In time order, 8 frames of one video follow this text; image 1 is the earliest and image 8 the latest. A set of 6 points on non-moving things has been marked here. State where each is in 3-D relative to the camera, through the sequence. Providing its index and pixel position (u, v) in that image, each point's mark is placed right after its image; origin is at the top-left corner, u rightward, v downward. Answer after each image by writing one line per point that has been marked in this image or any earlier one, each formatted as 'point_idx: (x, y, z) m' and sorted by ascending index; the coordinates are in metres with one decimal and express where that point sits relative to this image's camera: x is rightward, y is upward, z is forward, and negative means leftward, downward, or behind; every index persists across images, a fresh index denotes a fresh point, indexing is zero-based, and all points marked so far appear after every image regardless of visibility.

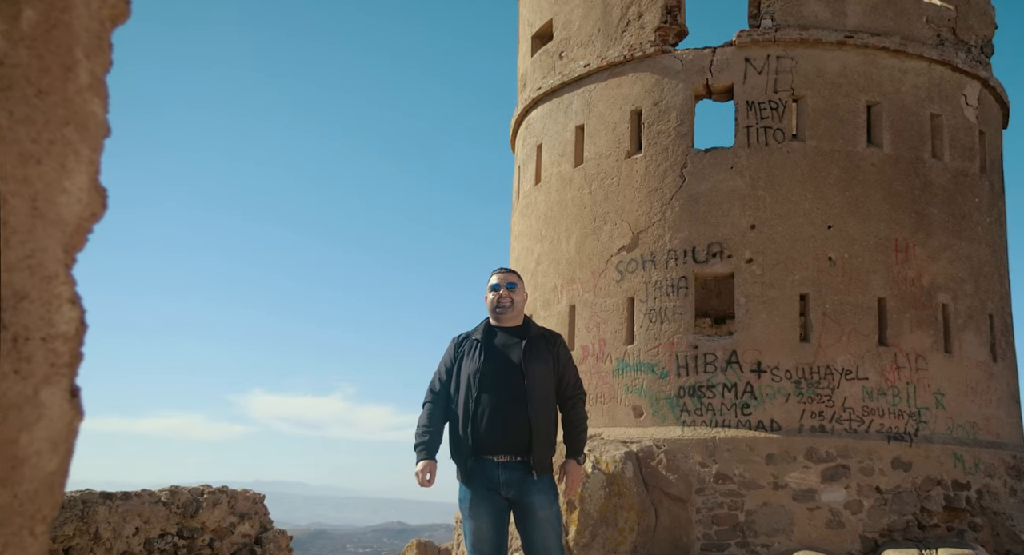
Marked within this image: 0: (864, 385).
0: (+4.5, -1.4, +10.3) m
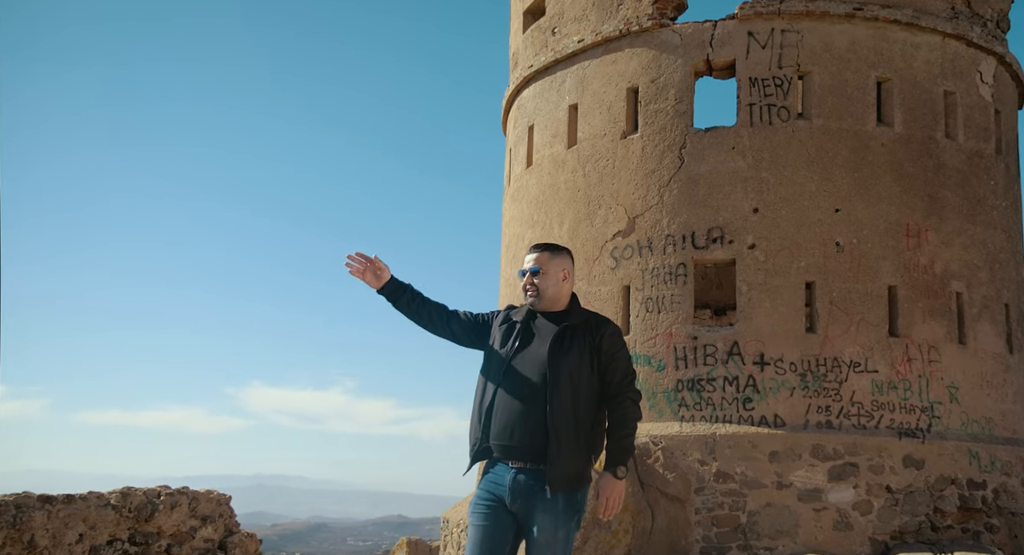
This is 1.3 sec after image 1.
0: (+4.3, -1.2, +9.7) m
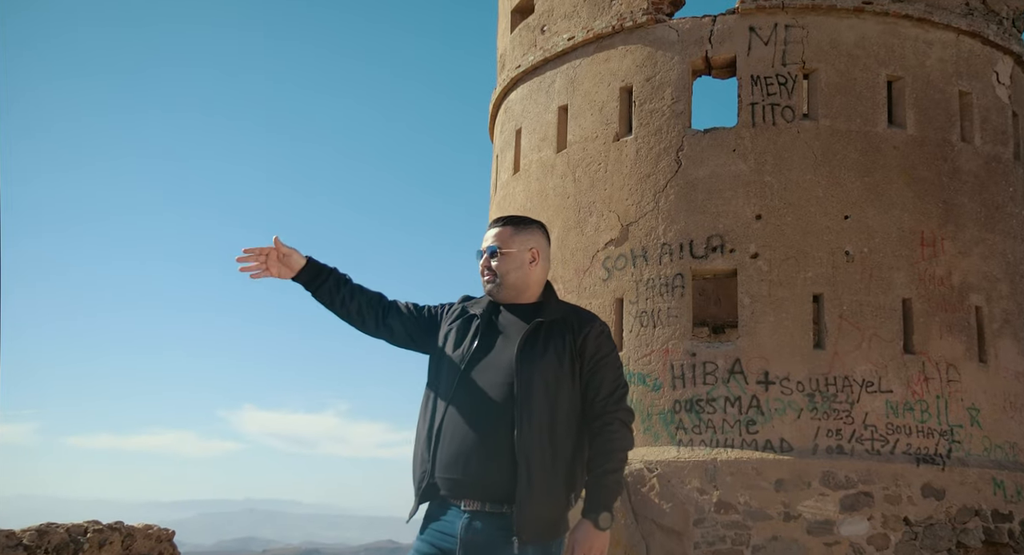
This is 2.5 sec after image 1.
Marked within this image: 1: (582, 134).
0: (+4.1, -1.3, +8.9) m
1: (+0.9, +1.9, +10.6) m
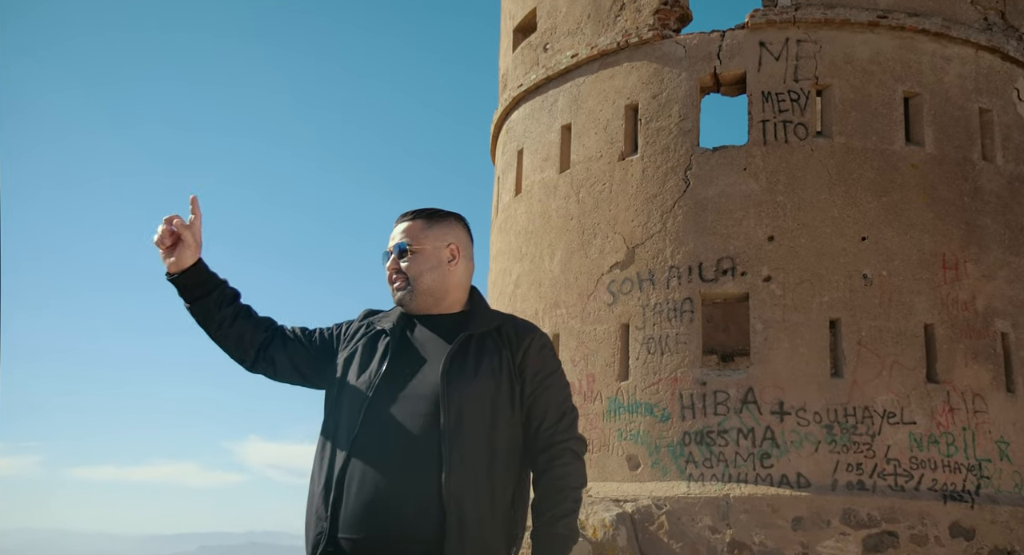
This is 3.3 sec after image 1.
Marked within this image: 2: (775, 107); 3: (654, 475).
0: (+4.1, -1.6, +8.4) m
1: (+0.9, +1.6, +10.2) m
2: (+3.0, +1.9, +9.2) m
3: (+1.5, -2.1, +8.6) m
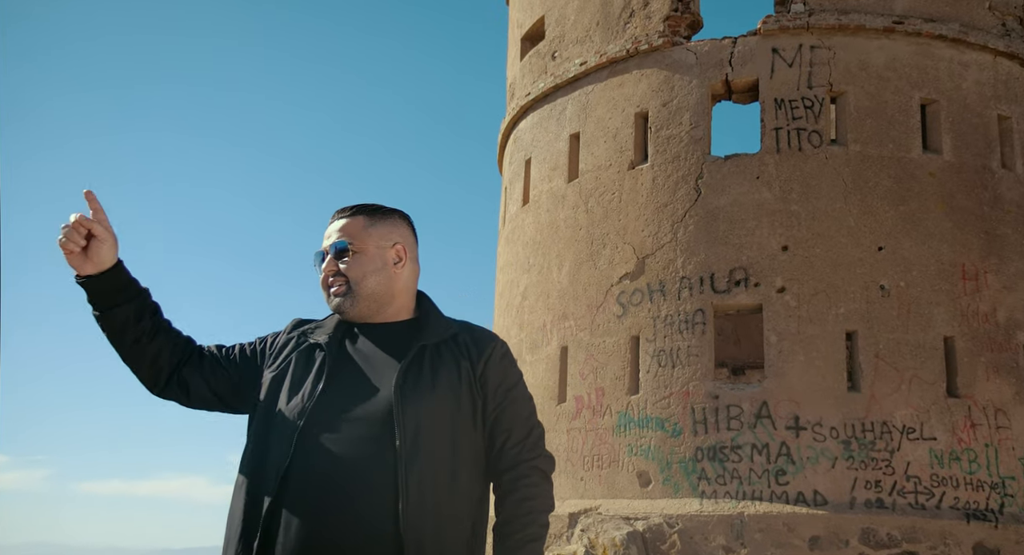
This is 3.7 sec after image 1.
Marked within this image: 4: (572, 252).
0: (+4.2, -1.7, +8.1) m
1: (+1.0, +1.4, +10.0) m
2: (+3.1, +1.8, +9.0) m
3: (+1.6, -2.2, +8.4) m
4: (+0.7, +0.3, +10.0) m
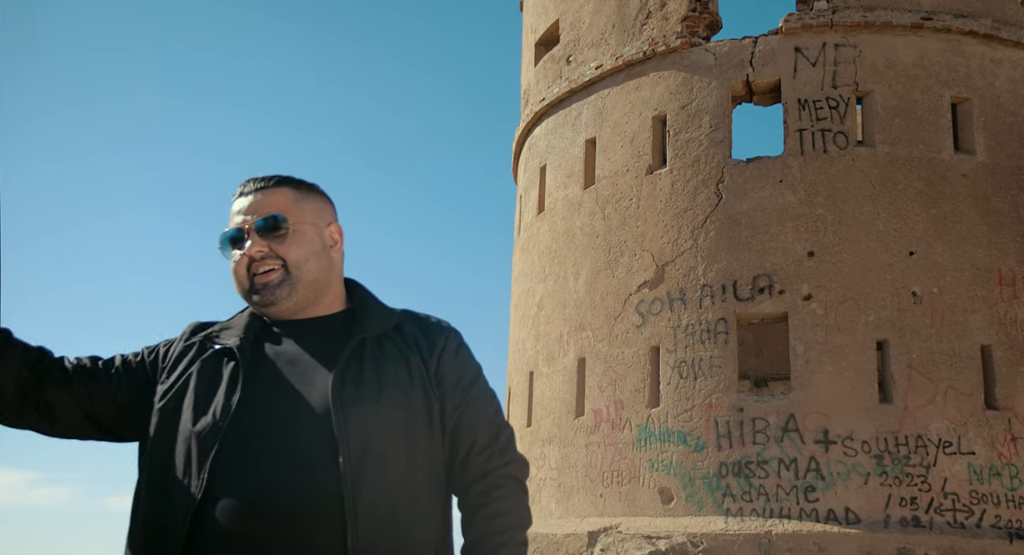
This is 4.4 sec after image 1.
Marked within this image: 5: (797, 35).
0: (+4.3, -1.7, +7.7) m
1: (+1.2, +1.3, +9.7) m
2: (+3.2, +1.7, +8.7) m
3: (+1.7, -2.3, +8.0) m
4: (+0.9, +0.2, +9.7) m
5: (+3.1, +2.7, +9.0) m
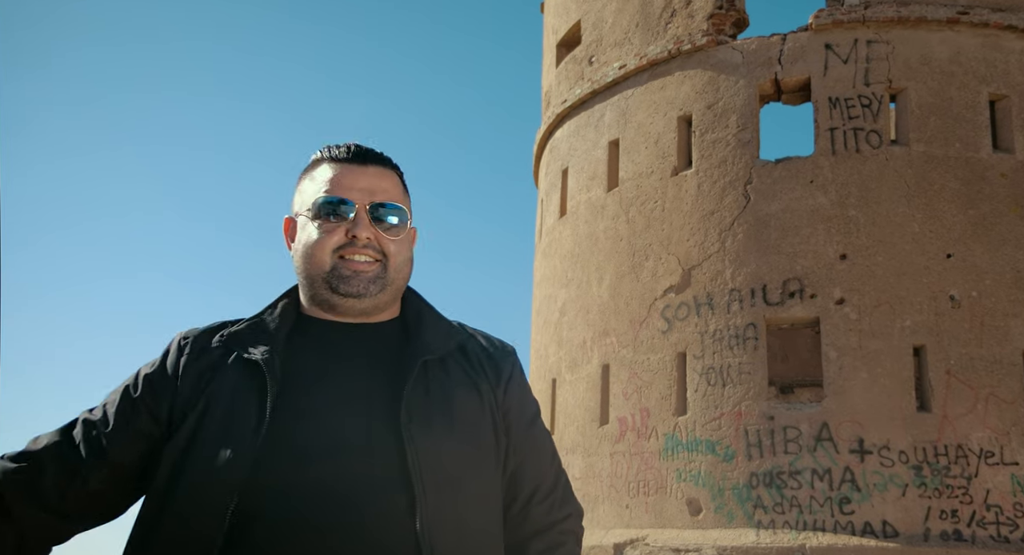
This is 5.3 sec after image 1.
0: (+4.6, -1.8, +7.4) m
1: (+1.4, +1.3, +9.5) m
2: (+3.5, +1.7, +8.4) m
3: (+2.0, -2.3, +7.7) m
4: (+1.2, +0.2, +9.4) m
5: (+3.4, +2.6, +8.7) m
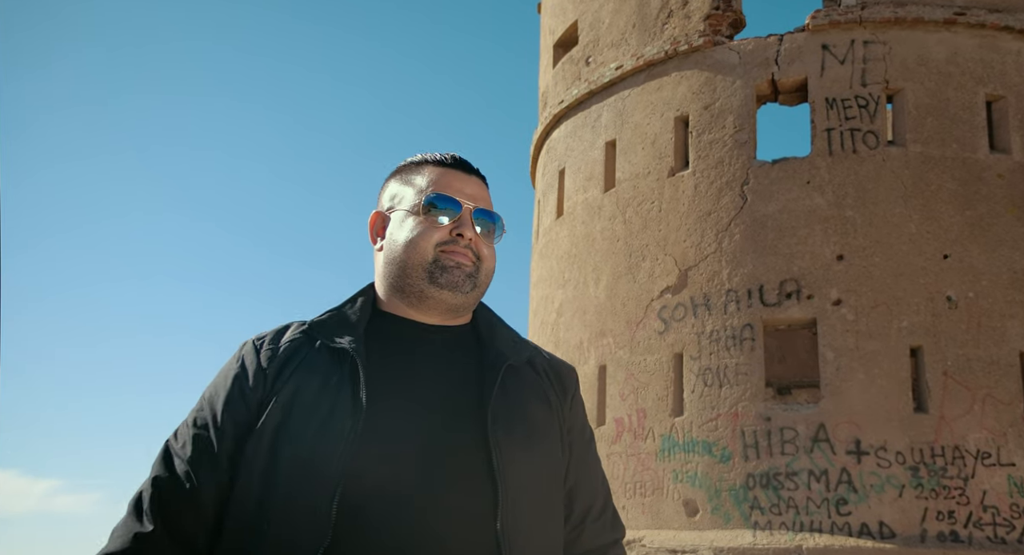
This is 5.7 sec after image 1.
0: (+4.5, -1.8, +7.3) m
1: (+1.4, +1.3, +9.5) m
2: (+3.4, +1.7, +8.4) m
3: (+1.9, -2.3, +7.7) m
4: (+1.1, +0.1, +9.4) m
5: (+3.3, +2.6, +8.7) m
